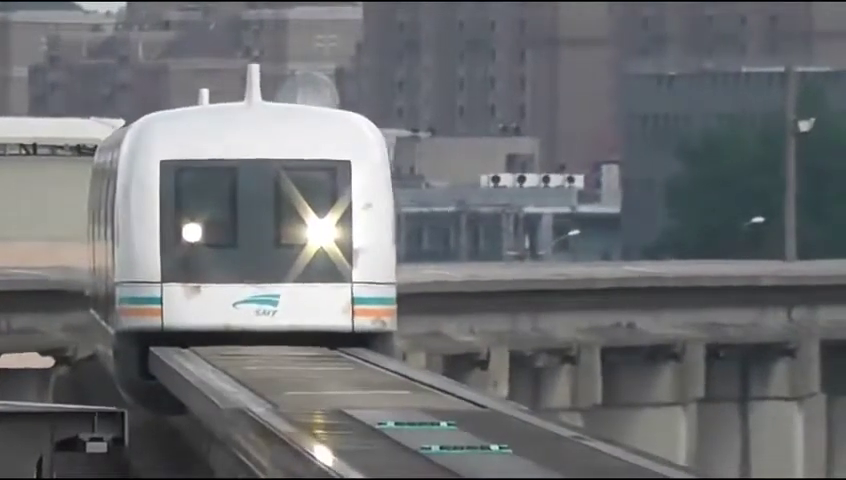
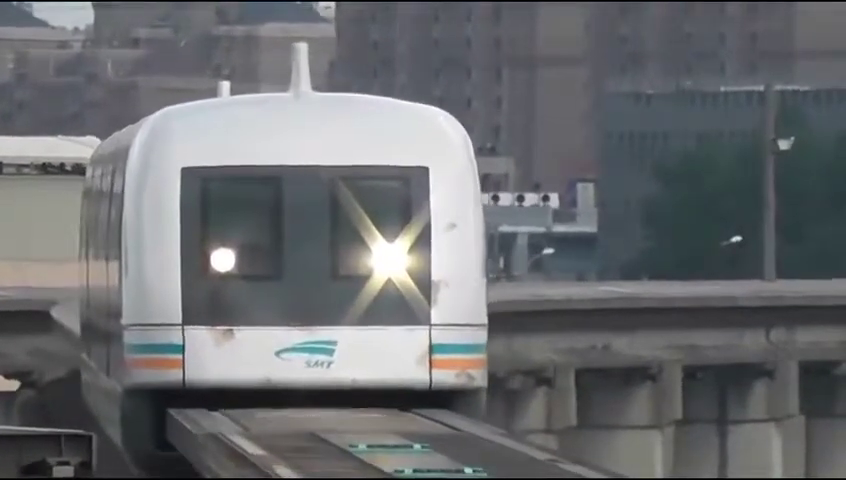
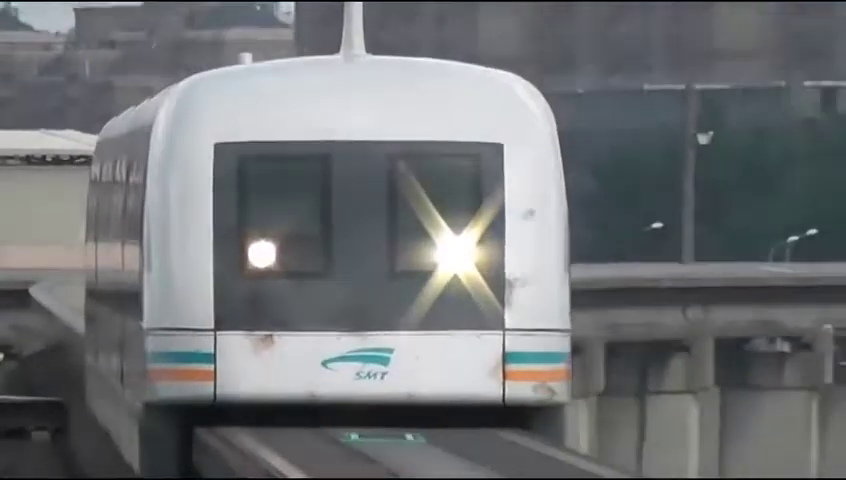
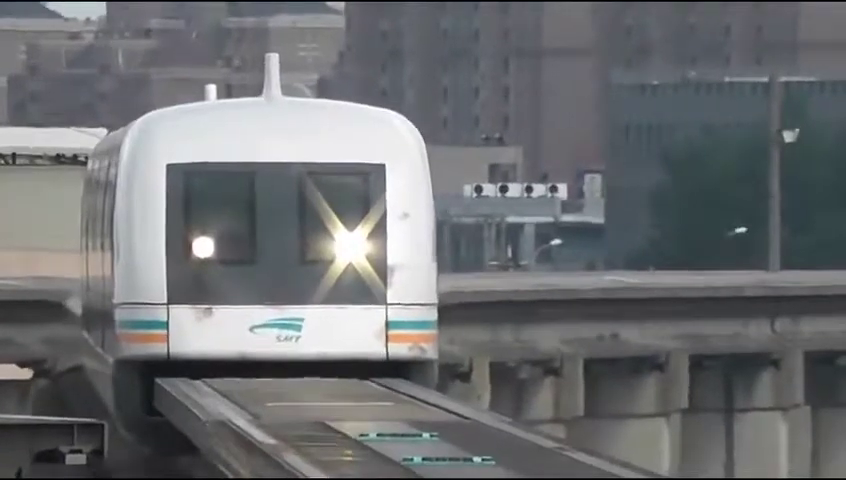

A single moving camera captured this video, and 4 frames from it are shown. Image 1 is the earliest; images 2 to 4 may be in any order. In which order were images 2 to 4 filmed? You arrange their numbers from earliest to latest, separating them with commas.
4, 2, 3
